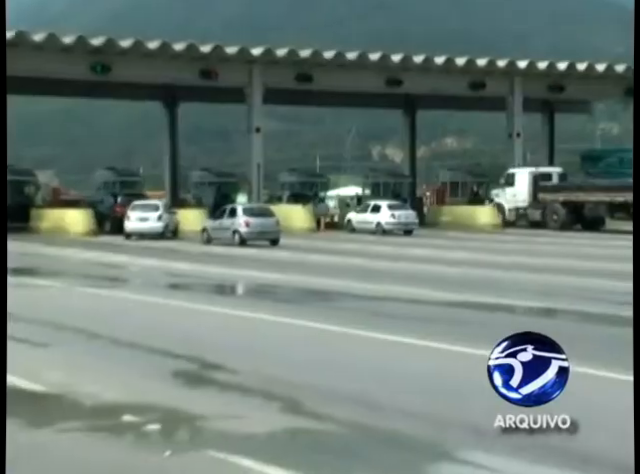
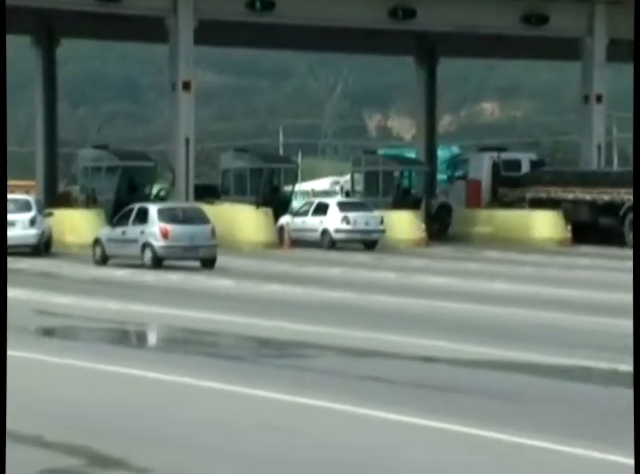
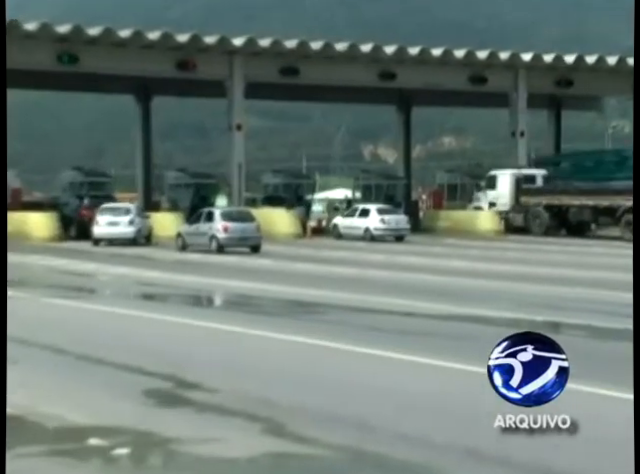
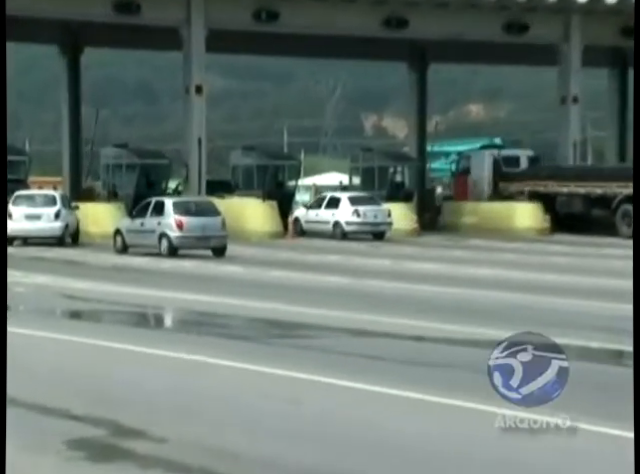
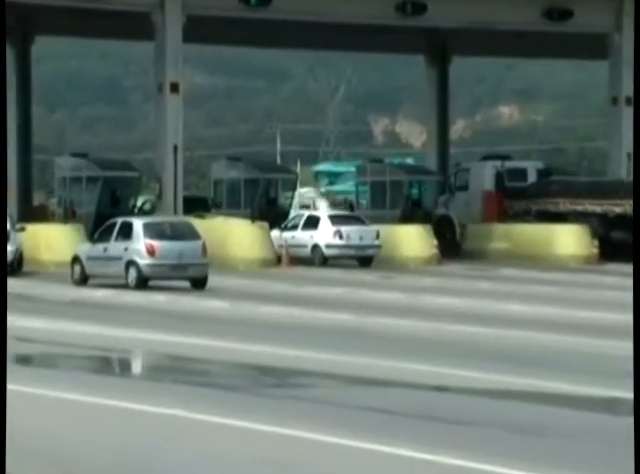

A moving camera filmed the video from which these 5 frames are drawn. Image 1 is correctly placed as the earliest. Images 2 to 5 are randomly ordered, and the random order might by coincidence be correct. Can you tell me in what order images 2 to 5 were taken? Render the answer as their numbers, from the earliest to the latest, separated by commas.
3, 4, 2, 5
